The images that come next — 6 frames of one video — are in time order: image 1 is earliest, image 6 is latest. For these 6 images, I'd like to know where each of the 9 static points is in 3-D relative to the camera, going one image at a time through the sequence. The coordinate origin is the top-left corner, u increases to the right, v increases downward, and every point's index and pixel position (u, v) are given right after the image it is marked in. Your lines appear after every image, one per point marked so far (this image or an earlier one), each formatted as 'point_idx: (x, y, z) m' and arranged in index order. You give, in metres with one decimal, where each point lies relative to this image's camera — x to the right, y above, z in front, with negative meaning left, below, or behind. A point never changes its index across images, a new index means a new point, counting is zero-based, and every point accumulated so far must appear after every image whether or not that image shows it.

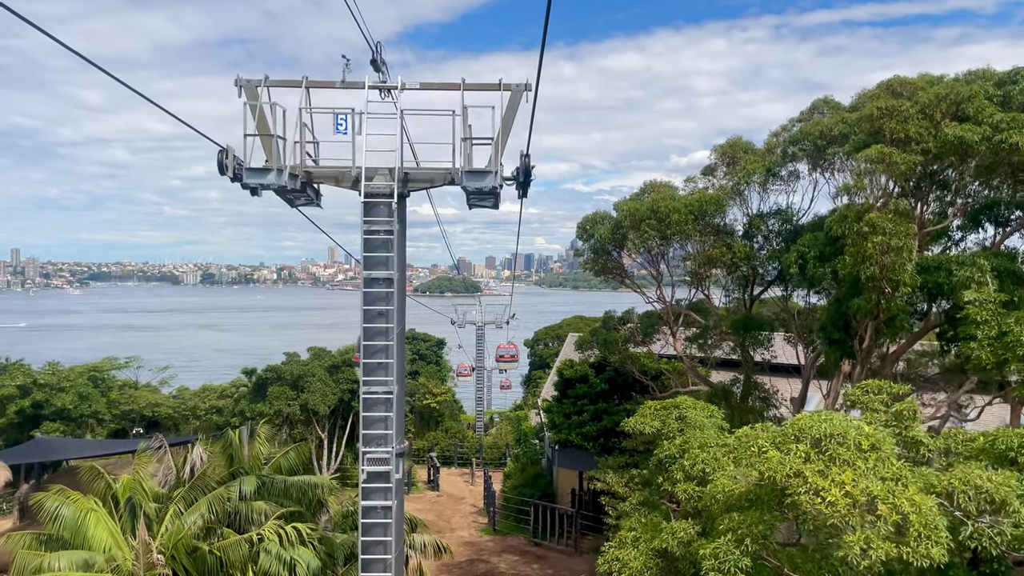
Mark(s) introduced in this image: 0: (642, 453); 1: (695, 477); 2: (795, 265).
0: (+3.0, -3.8, +15.9) m
1: (+1.9, -2.0, +7.2) m
2: (+4.2, +0.3, +10.2) m
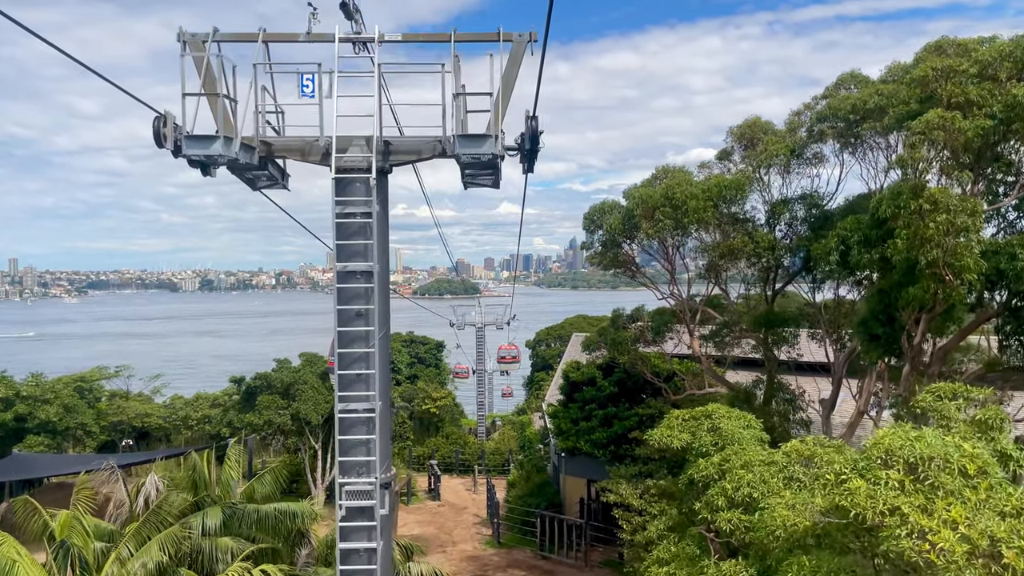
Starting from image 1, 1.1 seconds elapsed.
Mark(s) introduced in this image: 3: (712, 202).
0: (+3.1, -3.7, +14.8) m
1: (+2.0, -1.9, +6.0) m
2: (+4.2, +0.5, +9.0) m
3: (+3.4, +1.5, +11.8) m
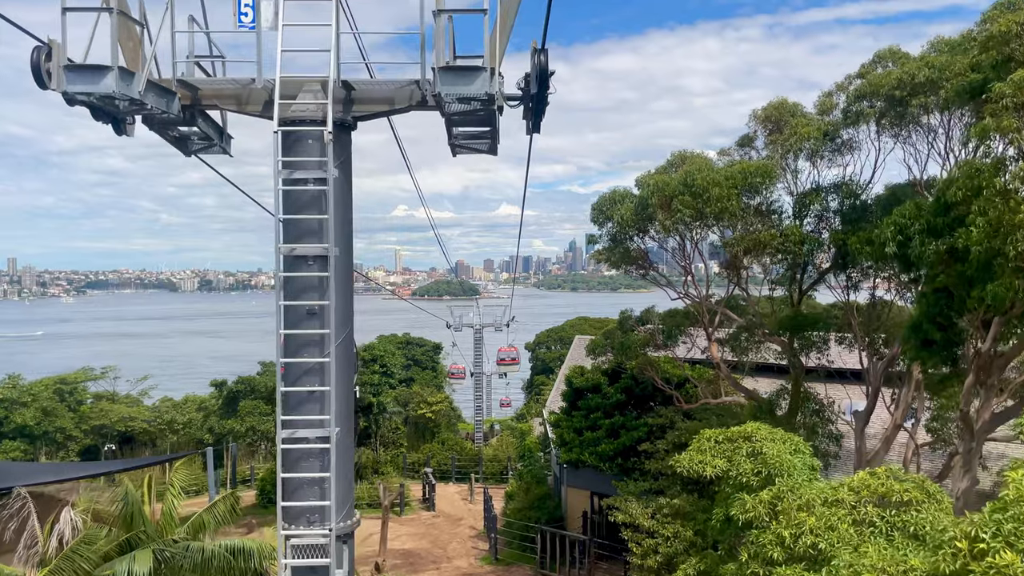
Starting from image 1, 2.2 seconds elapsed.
0: (+3.1, -3.7, +13.5) m
1: (+2.0, -1.8, +4.7) m
2: (+4.2, +0.5, +7.8) m
3: (+3.4, +1.5, +10.6) m
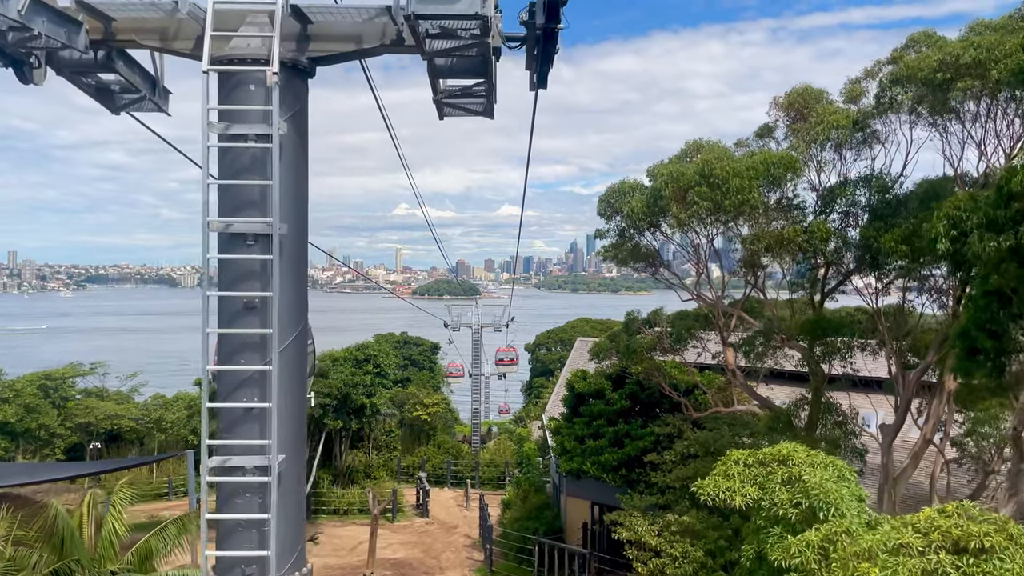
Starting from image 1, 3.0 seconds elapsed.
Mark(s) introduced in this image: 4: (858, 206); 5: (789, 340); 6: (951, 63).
0: (+3.0, -3.7, +12.6) m
1: (+1.9, -1.8, +3.8) m
2: (+4.2, +0.5, +6.9) m
3: (+3.4, +1.5, +9.6) m
4: (+5.2, +1.2, +10.3) m
5: (+4.7, -0.9, +11.7) m
6: (+5.6, +2.9, +8.9) m
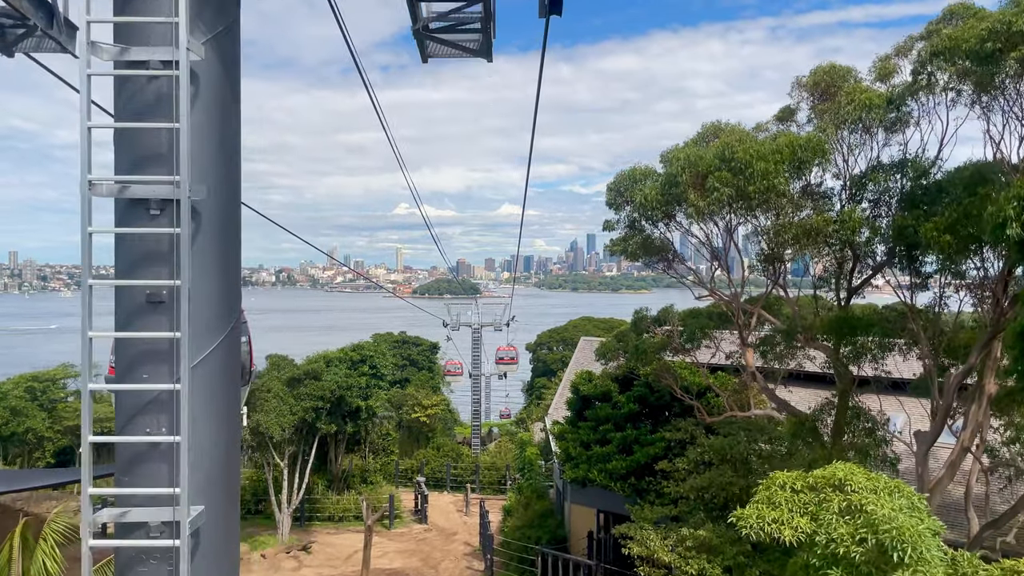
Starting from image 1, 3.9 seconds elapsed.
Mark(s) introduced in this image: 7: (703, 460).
0: (+3.1, -3.6, +11.7) m
1: (+2.0, -1.8, +3.0) m
2: (+4.2, +0.5, +6.0) m
3: (+3.4, +1.6, +8.8) m
4: (+5.2, +1.3, +9.5) m
5: (+4.7, -0.8, +10.8) m
6: (+5.7, +3.0, +8.0) m
7: (+3.4, -3.0, +12.2) m
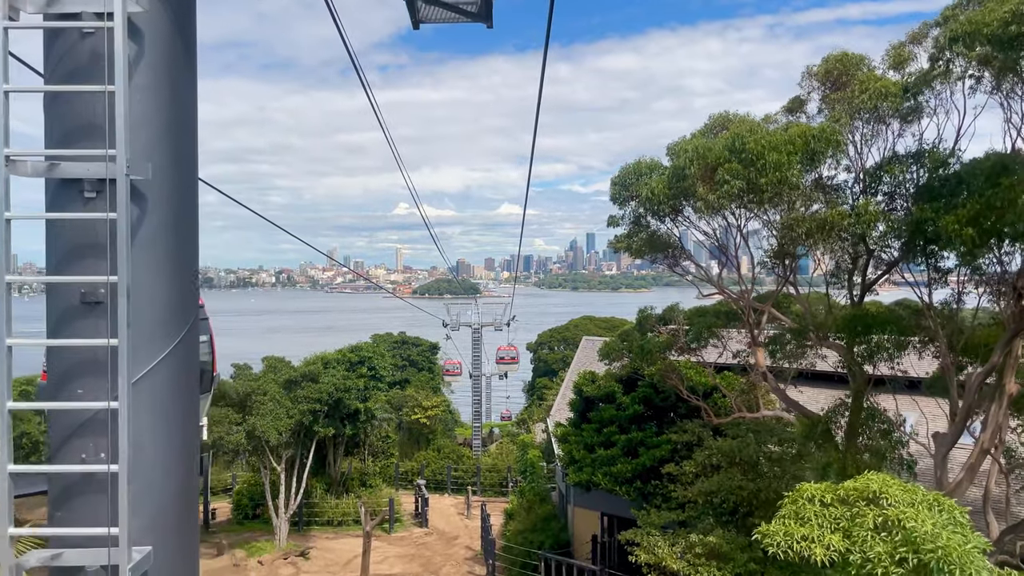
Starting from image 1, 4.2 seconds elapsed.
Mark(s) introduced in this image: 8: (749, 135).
0: (+3.1, -3.6, +11.3) m
1: (+2.0, -1.7, +2.6) m
2: (+4.3, +0.6, +5.6) m
3: (+3.5, +1.6, +8.4) m
4: (+5.2, +1.4, +9.1) m
5: (+4.7, -0.8, +10.4) m
6: (+5.7, +3.0, +7.6) m
7: (+3.4, -3.0, +11.9) m
8: (+2.9, +1.8, +8.4) m
